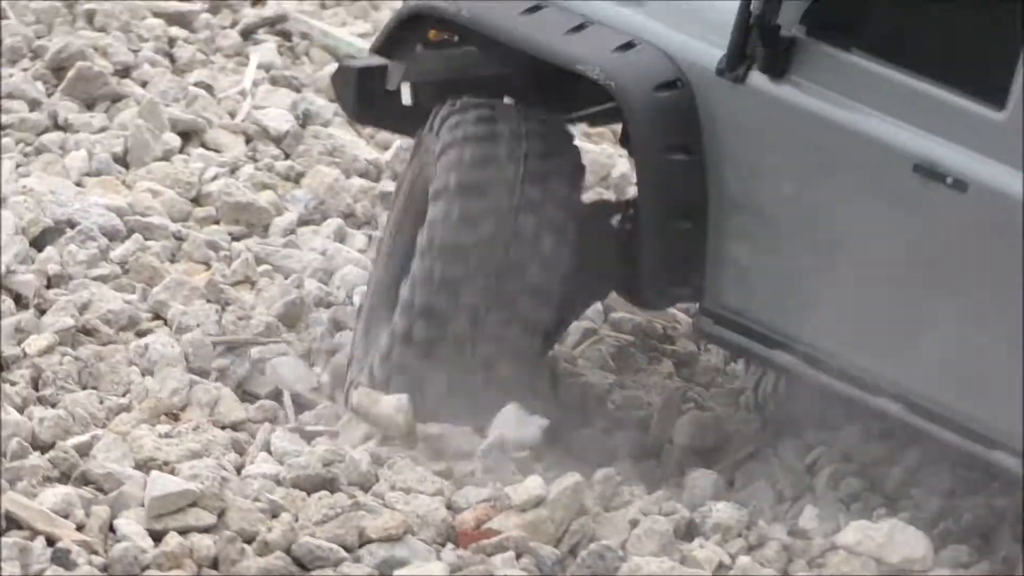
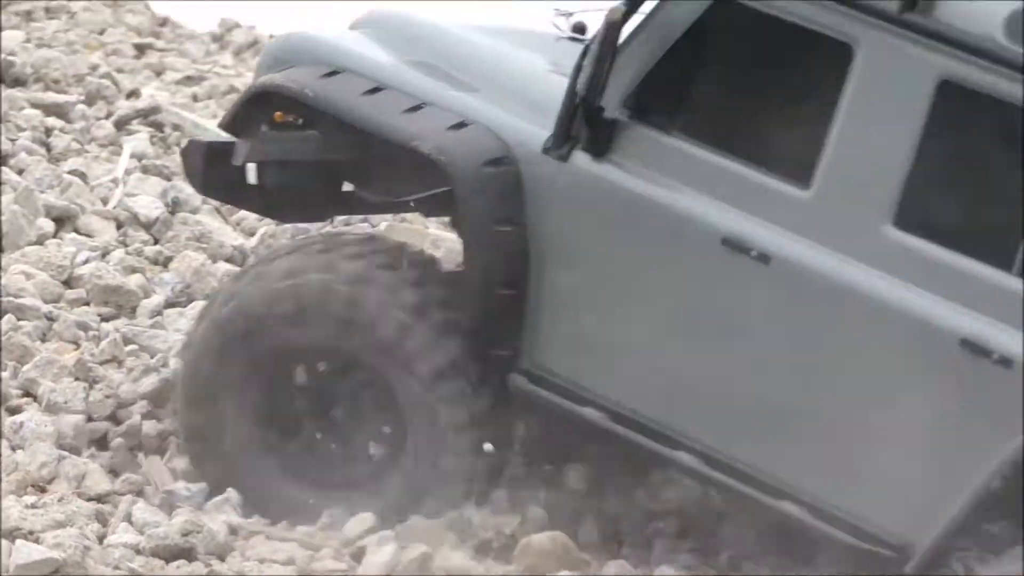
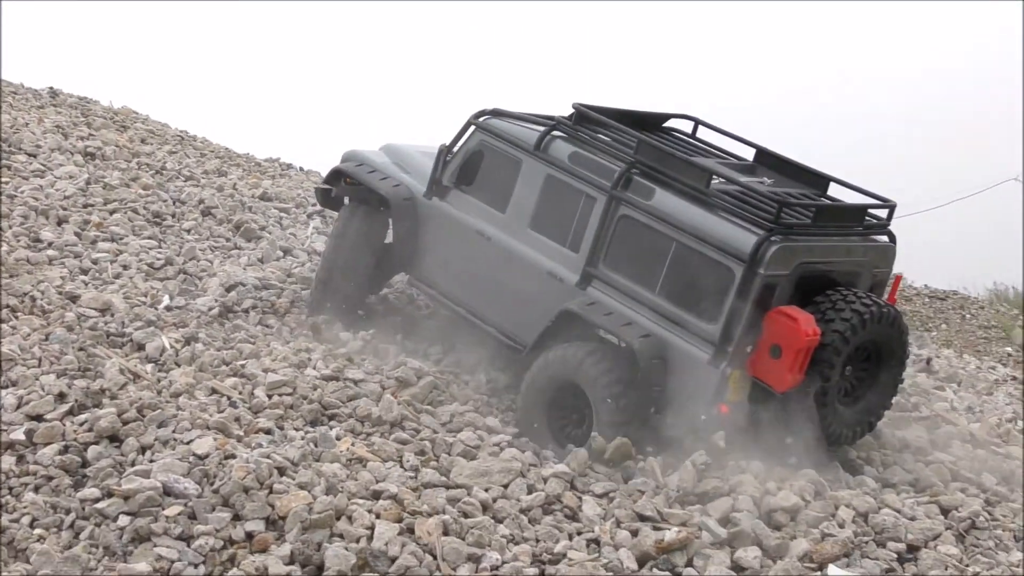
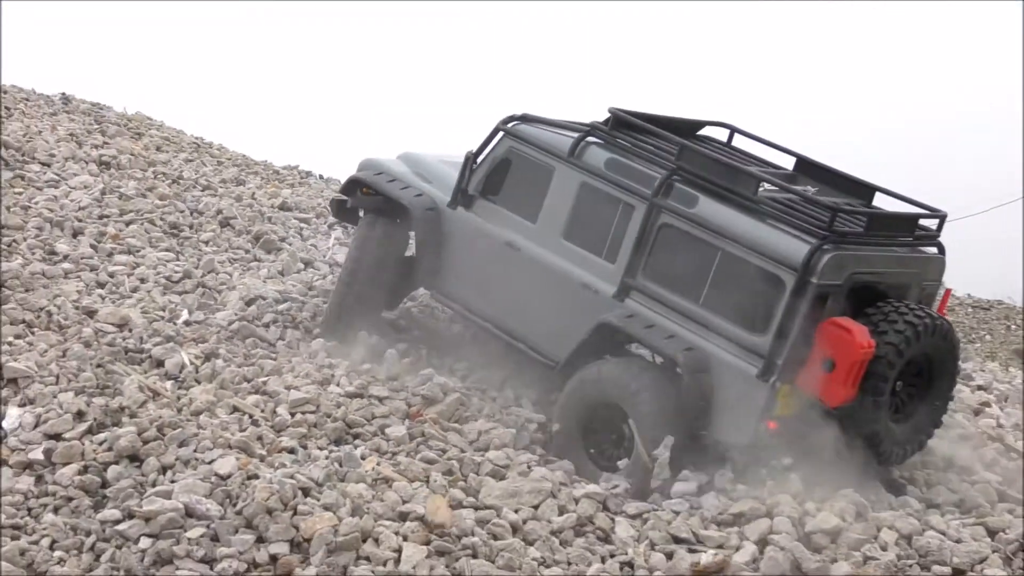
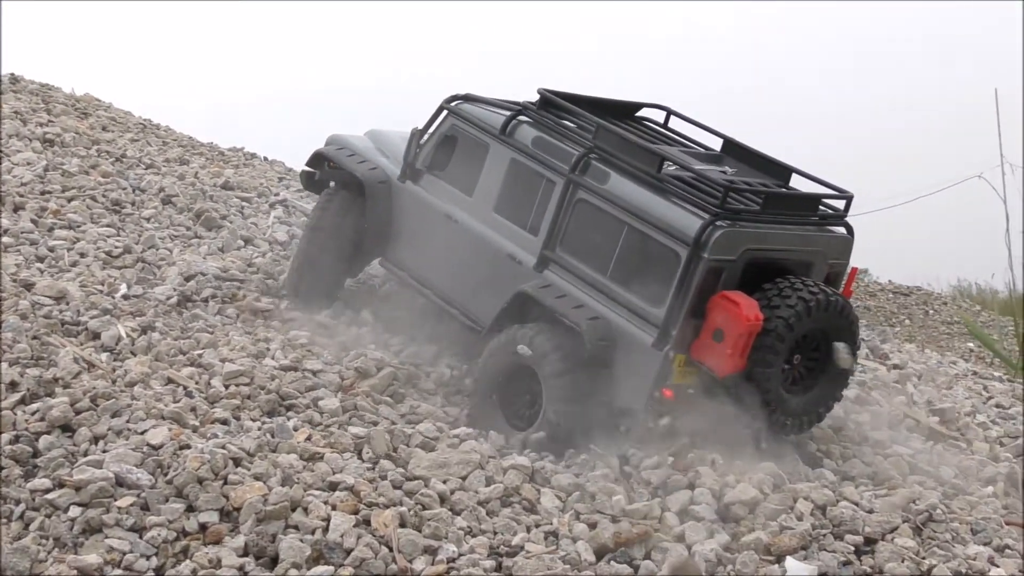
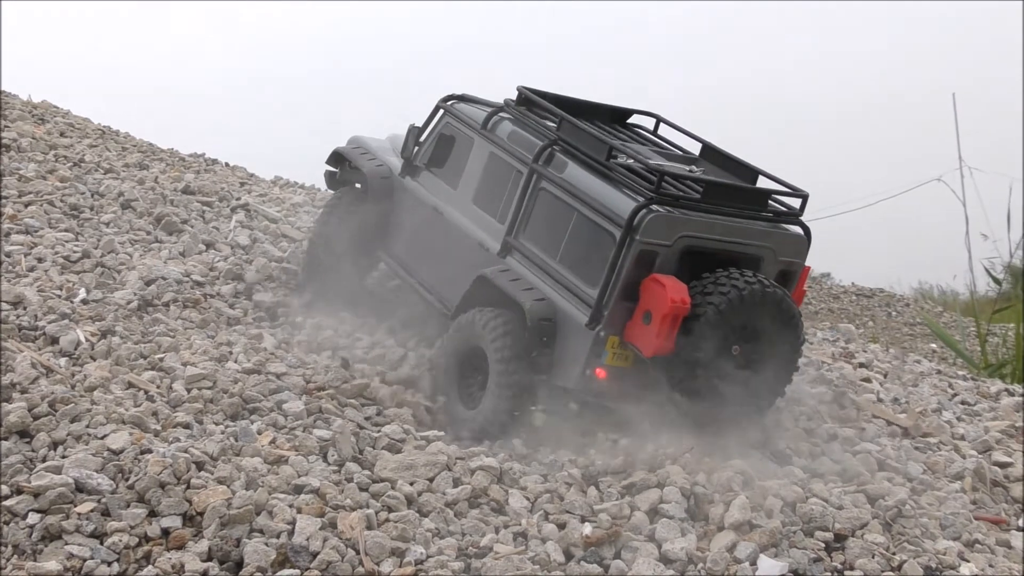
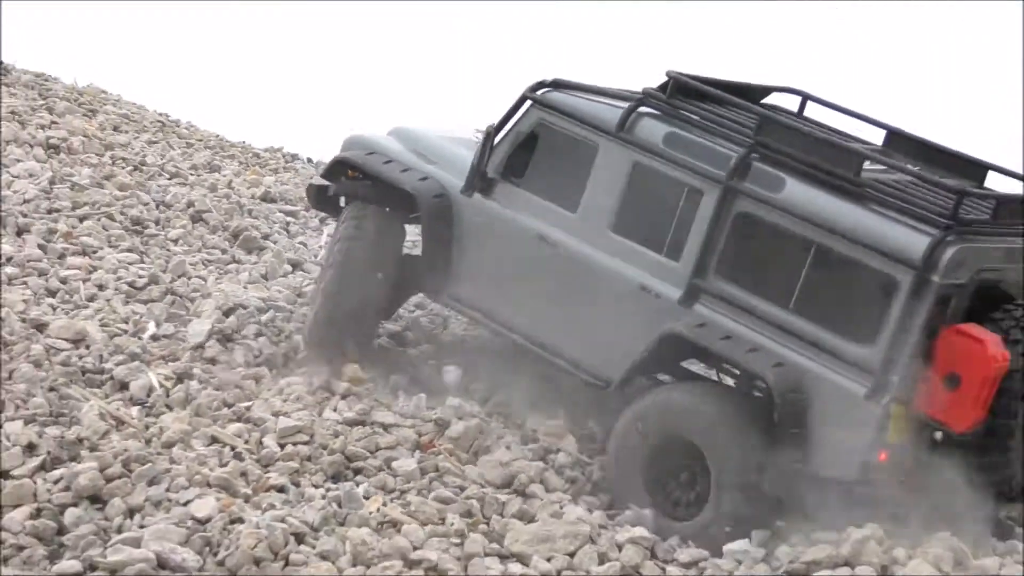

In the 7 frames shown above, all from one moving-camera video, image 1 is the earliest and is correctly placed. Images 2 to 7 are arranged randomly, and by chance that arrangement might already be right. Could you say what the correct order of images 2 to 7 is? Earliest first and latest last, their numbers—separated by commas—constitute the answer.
2, 7, 4, 3, 5, 6
